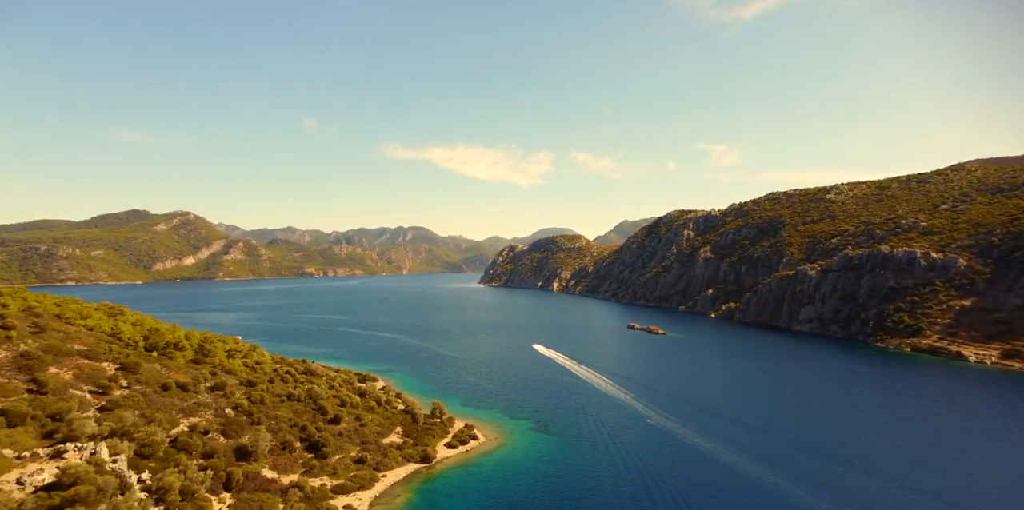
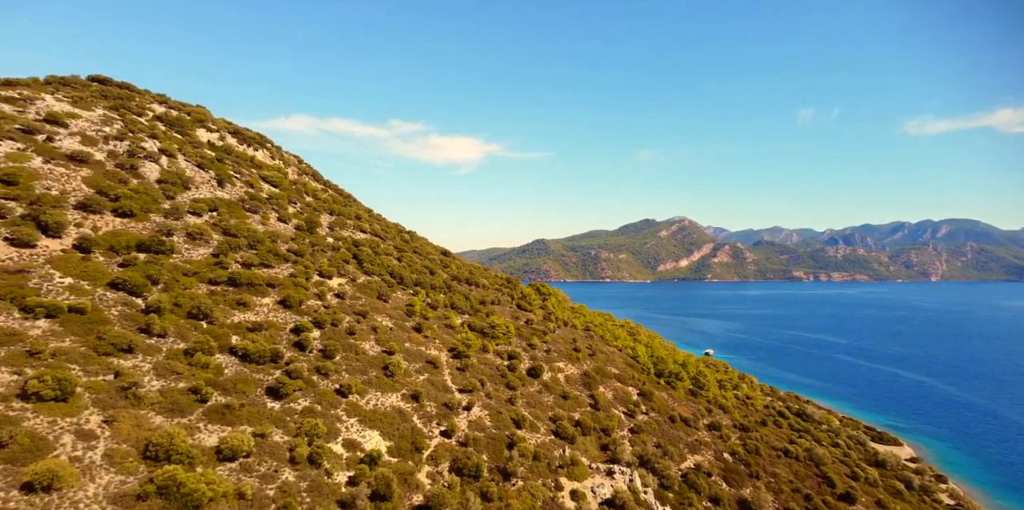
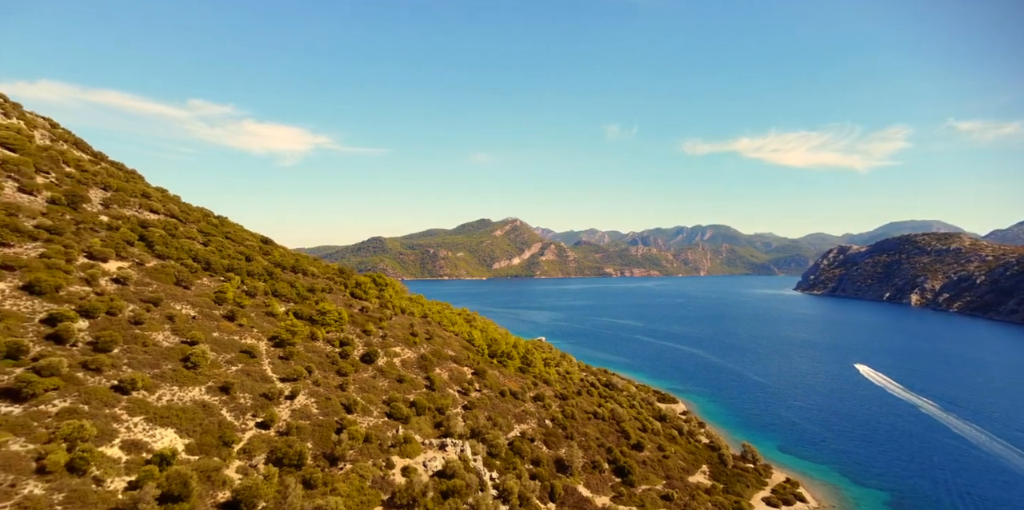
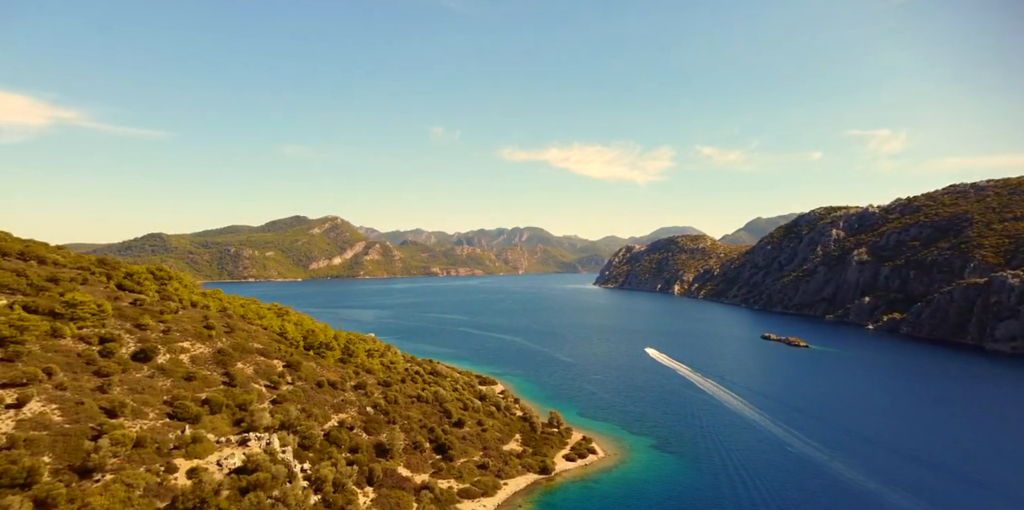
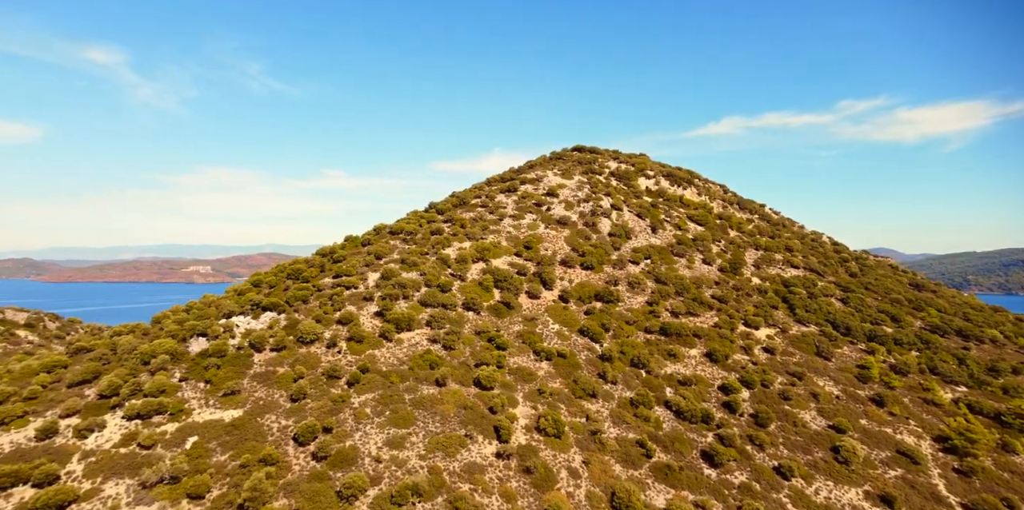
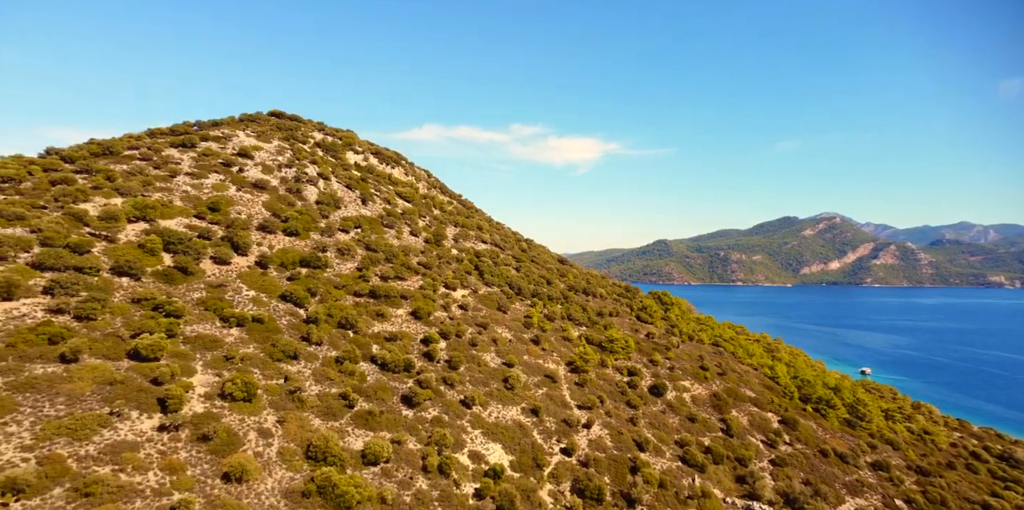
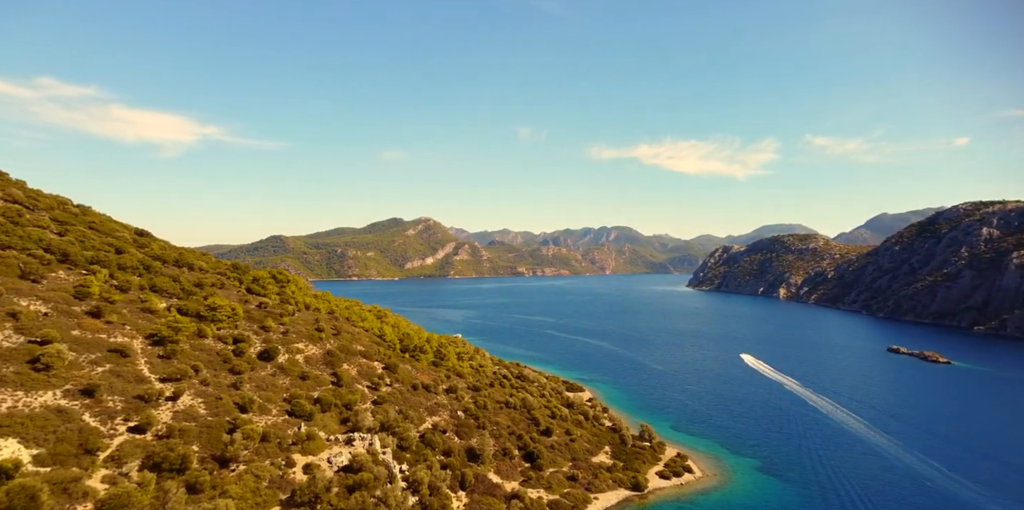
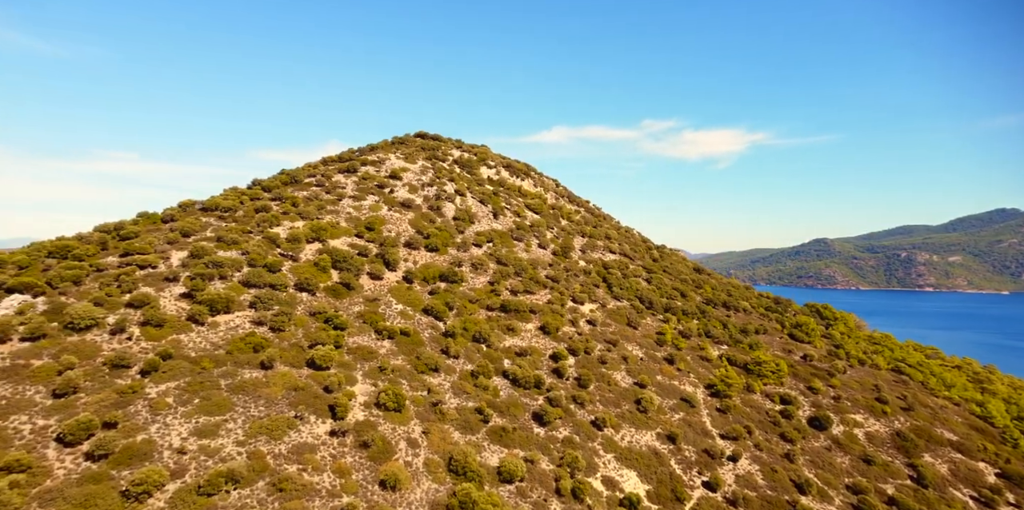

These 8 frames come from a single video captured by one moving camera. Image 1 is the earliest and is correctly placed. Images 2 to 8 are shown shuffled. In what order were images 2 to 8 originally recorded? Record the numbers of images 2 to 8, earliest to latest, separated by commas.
4, 7, 3, 2, 6, 8, 5
